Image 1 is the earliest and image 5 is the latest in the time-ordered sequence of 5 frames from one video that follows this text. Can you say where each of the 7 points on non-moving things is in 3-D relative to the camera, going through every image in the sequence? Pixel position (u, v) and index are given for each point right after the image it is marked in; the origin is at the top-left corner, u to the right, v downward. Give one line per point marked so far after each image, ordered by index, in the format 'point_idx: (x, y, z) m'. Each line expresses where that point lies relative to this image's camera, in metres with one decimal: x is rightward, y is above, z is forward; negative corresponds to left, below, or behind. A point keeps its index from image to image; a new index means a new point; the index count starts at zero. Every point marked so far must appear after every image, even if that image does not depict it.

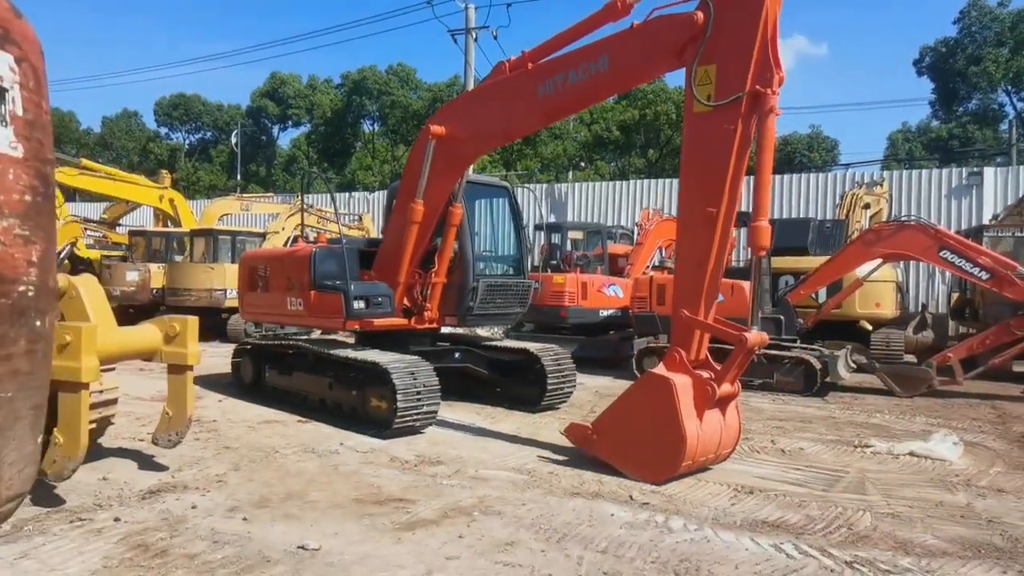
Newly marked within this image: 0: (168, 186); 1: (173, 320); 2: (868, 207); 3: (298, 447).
0: (-7.2, +2.1, +18.6) m
1: (-2.2, -0.2, +5.9) m
2: (+5.6, +1.3, +13.8) m
3: (-1.7, -1.2, +6.9) m
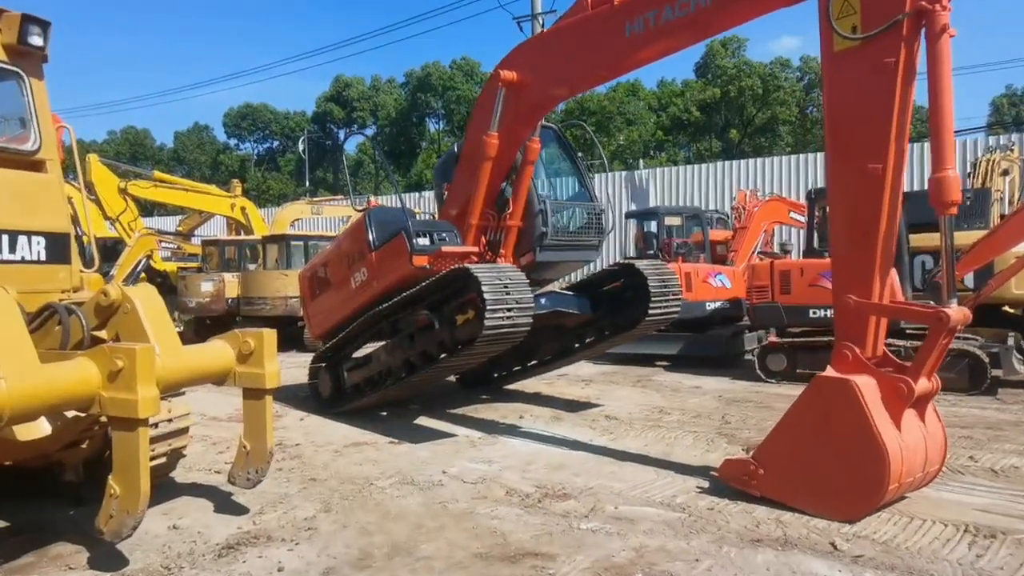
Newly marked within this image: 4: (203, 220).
0: (-5.6, +1.9, +18.0) m
1: (-1.5, -0.3, +4.9) m
2: (+6.9, +1.6, +12.2) m
3: (-0.8, -1.3, +5.9) m
4: (-6.5, +1.4, +18.5) m
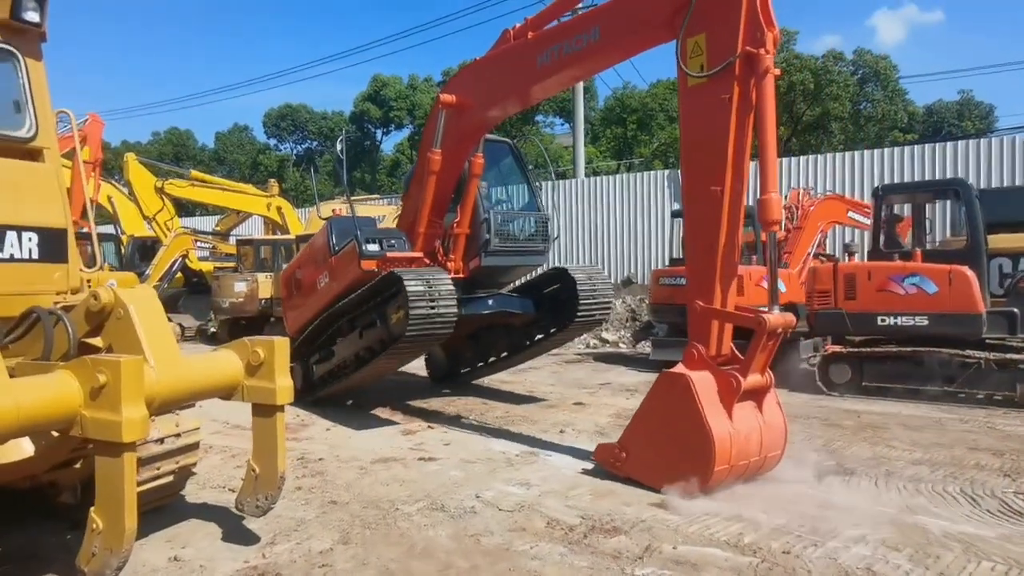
0: (-4.8, +1.9, +17.6) m
1: (-1.3, -0.3, +4.3) m
2: (+7.4, +1.5, +11.3) m
3: (-0.5, -1.3, +5.3) m
4: (-5.7, +1.4, +18.2) m
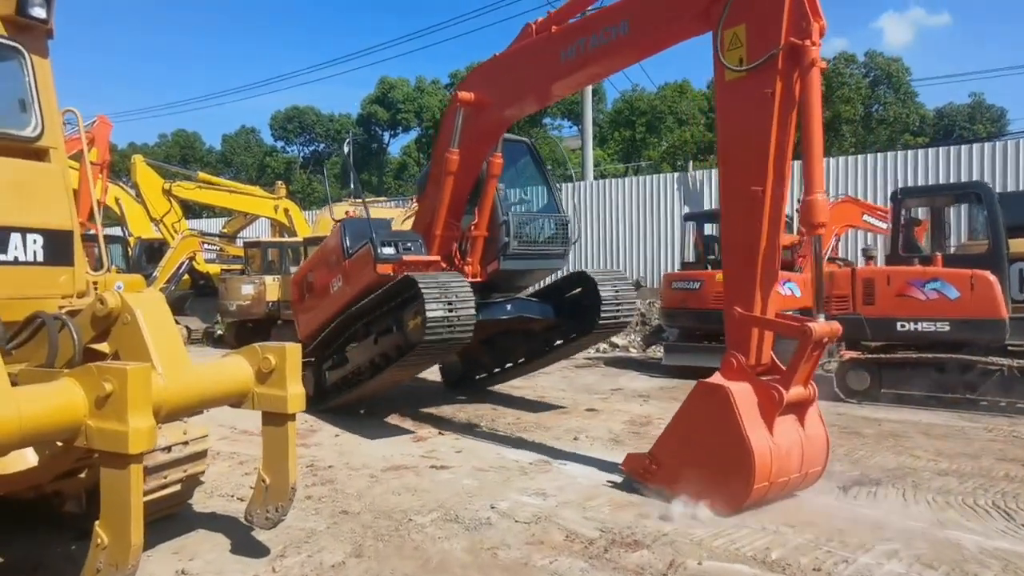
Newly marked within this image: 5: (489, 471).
0: (-4.6, +1.9, +17.5) m
1: (-1.2, -0.3, +4.2) m
2: (+7.6, +1.5, +11.1) m
3: (-0.4, -1.3, +5.1) m
4: (-5.5, +1.4, +18.1) m
5: (-0.2, -1.3, +6.2) m
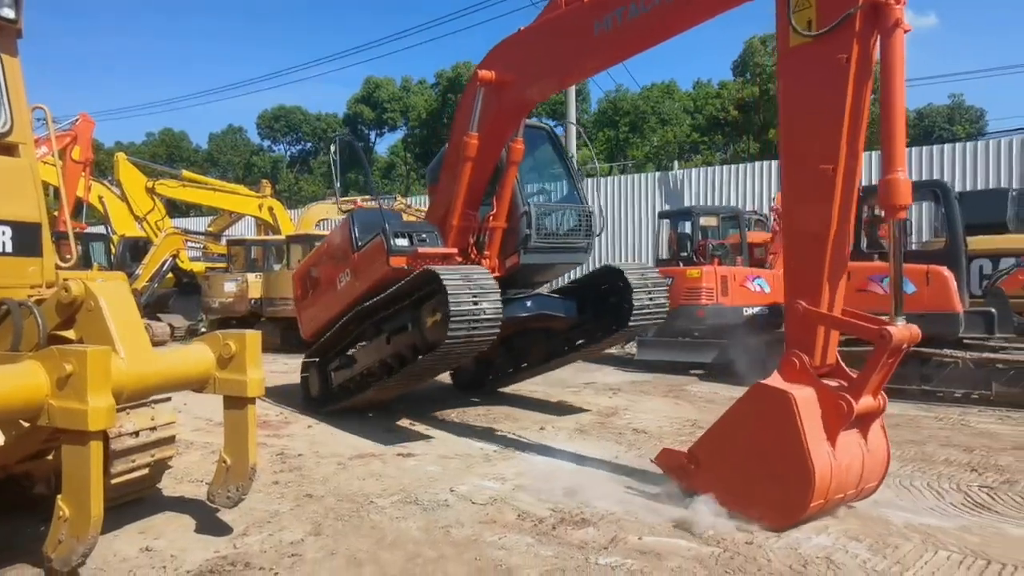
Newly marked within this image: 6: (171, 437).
0: (-5.0, +1.9, +17.6) m
1: (-1.4, -0.2, +4.4) m
2: (+7.2, +1.5, +11.4) m
3: (-0.7, -1.2, +5.3) m
4: (-5.9, +1.4, +18.2) m
5: (-0.4, -1.2, +6.4) m
6: (-2.0, -0.9, +5.1) m
